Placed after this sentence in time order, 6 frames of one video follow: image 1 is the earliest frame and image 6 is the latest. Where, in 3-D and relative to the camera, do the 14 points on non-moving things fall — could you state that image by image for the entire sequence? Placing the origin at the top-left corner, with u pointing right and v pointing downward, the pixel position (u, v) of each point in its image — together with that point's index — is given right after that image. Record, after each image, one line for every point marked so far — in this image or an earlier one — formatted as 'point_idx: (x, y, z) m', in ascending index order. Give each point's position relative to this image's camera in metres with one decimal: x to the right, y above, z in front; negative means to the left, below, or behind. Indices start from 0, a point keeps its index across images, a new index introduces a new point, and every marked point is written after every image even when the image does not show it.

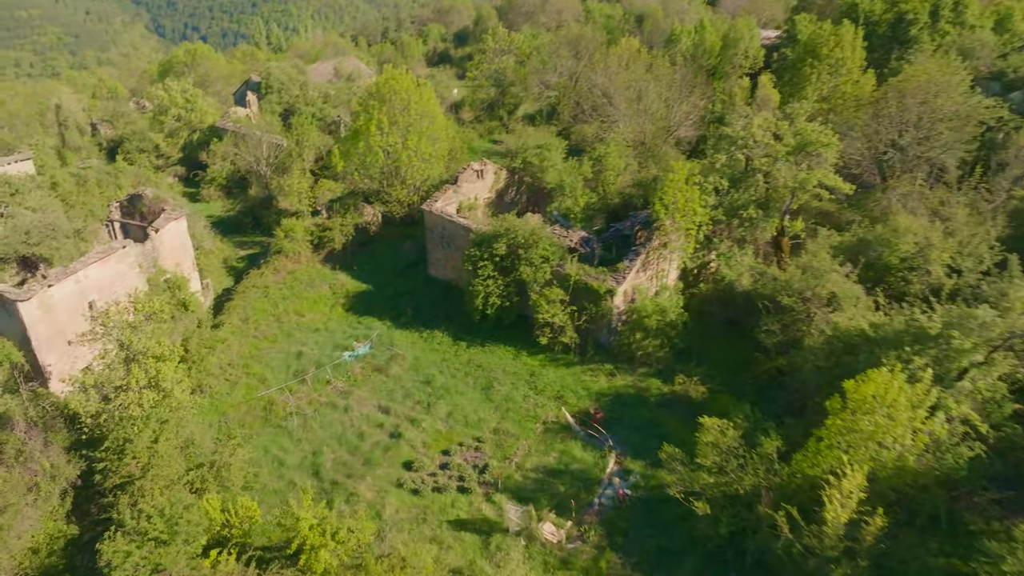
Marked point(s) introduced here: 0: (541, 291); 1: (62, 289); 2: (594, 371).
0: (+0.8, -0.1, +19.7) m
1: (-11.7, 0.0, +18.6) m
2: (+2.2, -2.2, +18.8) m
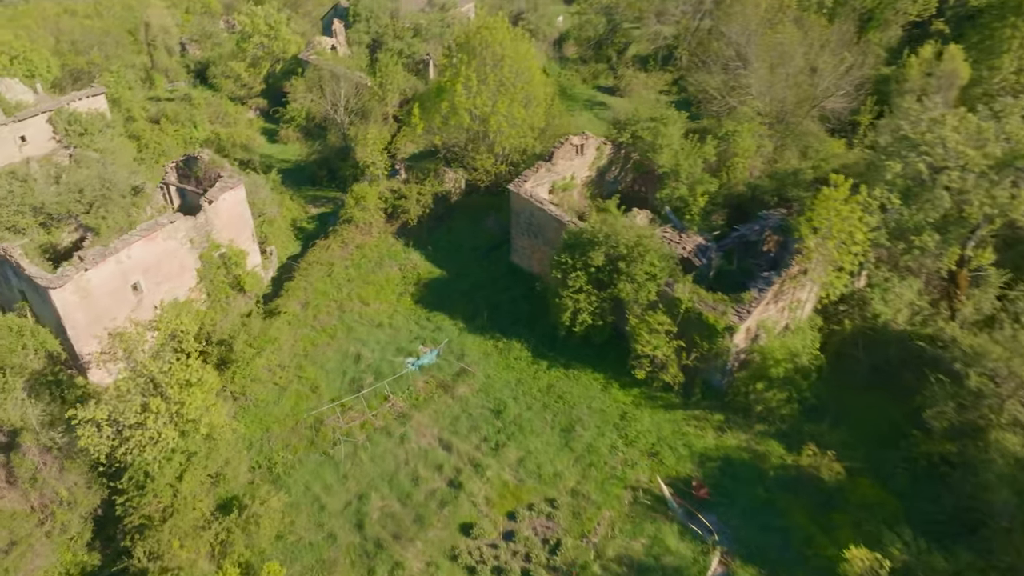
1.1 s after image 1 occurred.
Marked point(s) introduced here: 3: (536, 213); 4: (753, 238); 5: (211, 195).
0: (+3.0, -0.6, +16.2) m
1: (-9.6, +0.4, +16.6) m
2: (+4.1, -2.9, +15.4) m
3: (+0.7, +2.1, +19.6) m
4: (+6.2, +1.3, +18.2) m
5: (-8.0, +2.5, +19.1) m
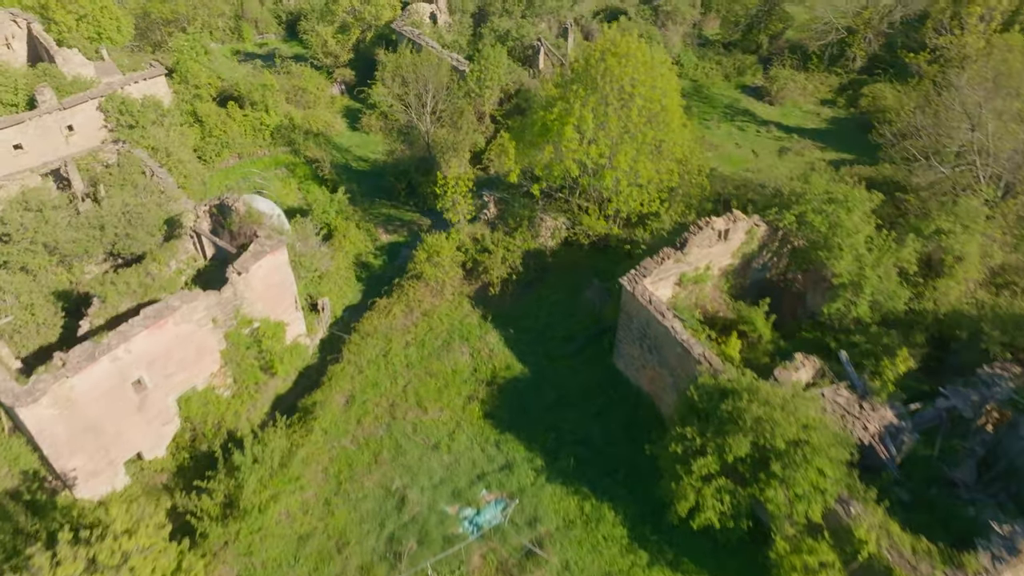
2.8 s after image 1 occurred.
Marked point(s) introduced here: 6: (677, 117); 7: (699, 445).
0: (+4.5, -4.0, +11.2) m
1: (-7.7, -1.6, +13.1) m
2: (+5.2, -6.4, +10.5) m
3: (+2.9, -0.7, +14.5) m
4: (+8.1, -2.3, +12.6) m
5: (-5.7, +0.5, +15.1) m
6: (+3.8, +4.0, +16.7) m
7: (+3.1, -2.6, +12.0) m
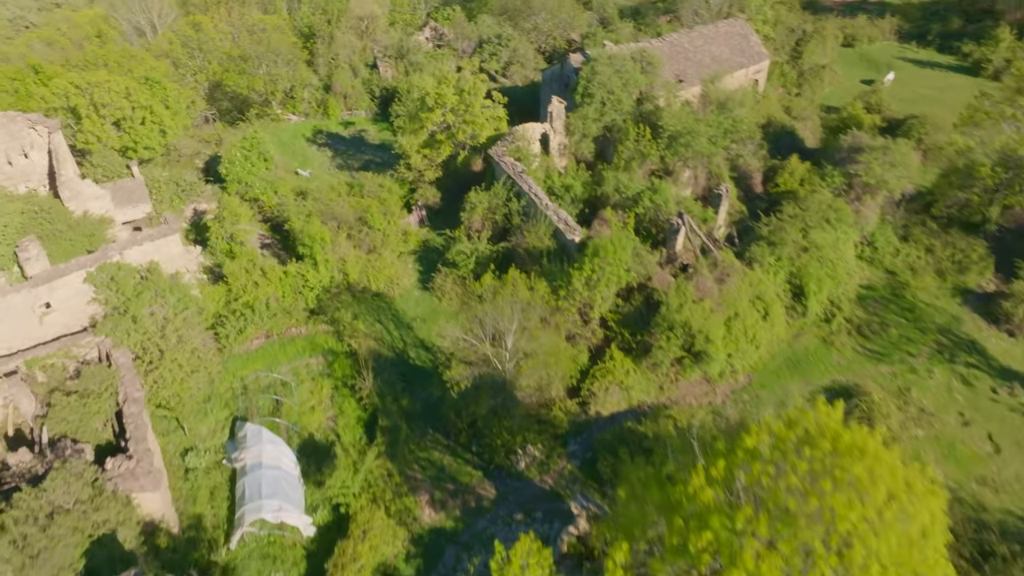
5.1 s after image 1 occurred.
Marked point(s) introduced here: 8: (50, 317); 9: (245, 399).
0: (+4.2, -11.5, +3.4) m
1: (-7.2, -7.8, +7.0) m
2: (+4.6, -14.0, +2.7) m
3: (+3.5, -8.2, +7.0) m
4: (+8.2, -10.3, +4.3) m
5: (-4.7, -5.9, +8.7) m
6: (+5.3, -3.6, +9.0) m
7: (+3.2, -10.0, +4.4) m
8: (-11.4, -0.7, +17.6) m
9: (-6.8, -2.8, +18.2) m
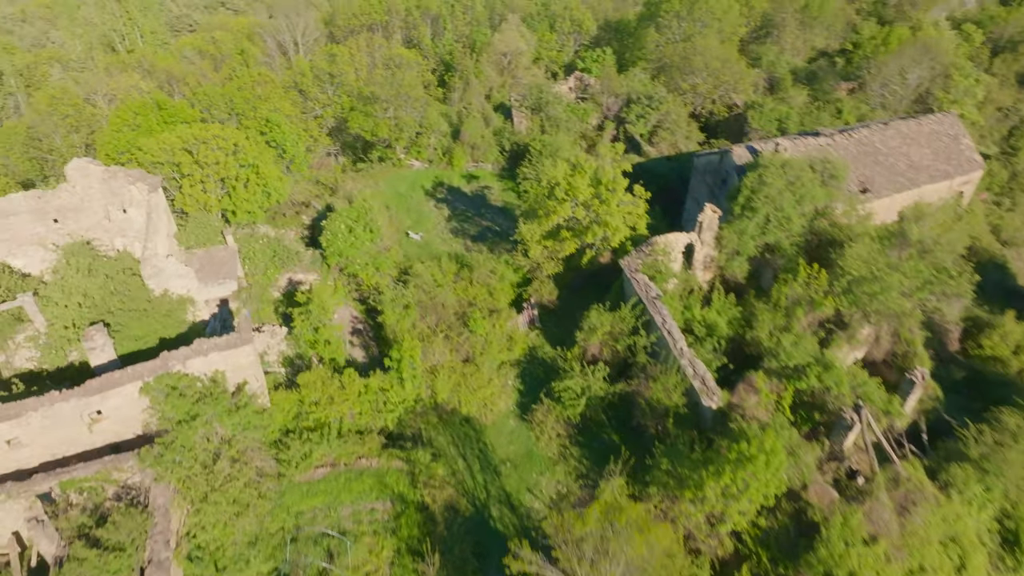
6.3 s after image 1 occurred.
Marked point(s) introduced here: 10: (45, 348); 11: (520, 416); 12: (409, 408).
0: (+2.5, -15.7, -0.7) m
1: (-7.7, -10.5, +4.6) m
2: (+2.4, -18.2, -1.5) m
3: (+2.8, -12.3, +2.9) m
4: (+6.6, -15.0, -0.5) m
5: (-4.7, -9.0, +5.9) m
6: (+5.5, -8.0, +4.5) m
7: (+1.8, -14.1, +0.4) m
8: (-9.1, -3.0, +15.7) m
9: (-4.8, -5.8, +15.6) m
10: (-11.5, -1.5, +17.6) m
11: (+0.1, -3.6, +19.5) m
12: (-2.7, -3.2, +18.6) m
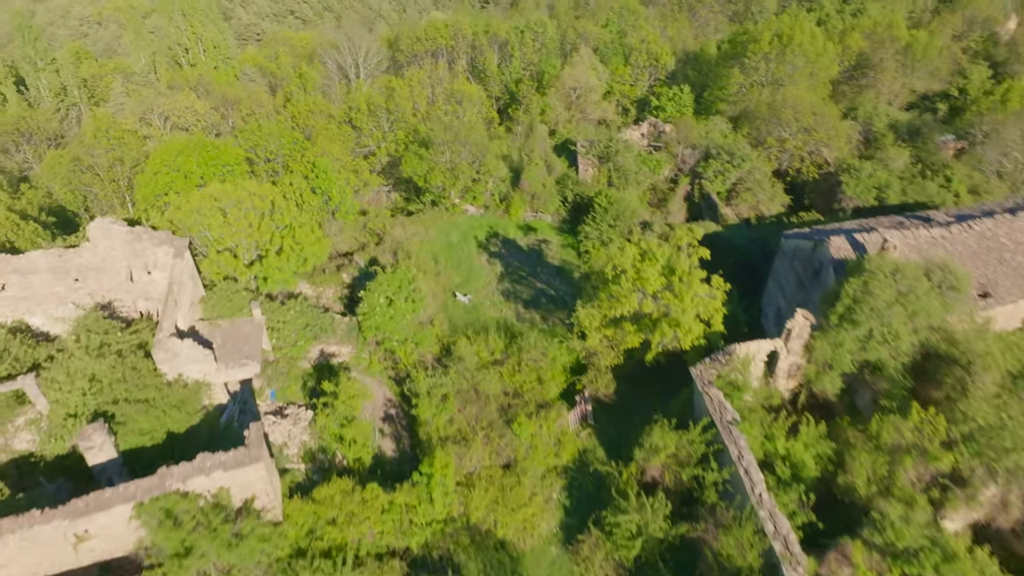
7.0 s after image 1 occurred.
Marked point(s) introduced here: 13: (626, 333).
0: (+1.2, -18.3, -3.3) m
1: (-8.2, -12.5, +2.7) m
2: (+0.8, -20.8, -4.1) m
3: (+2.0, -15.0, +0.2) m
4: (+5.3, -17.9, -3.4) m
5: (-5.0, -11.2, +3.7) m
6: (+5.1, -10.9, +1.6) m
7: (+0.7, -16.7, -2.1) m
8: (-8.3, -5.0, +13.9) m
9: (-4.2, -8.0, +13.5) m
10: (-10.5, -3.3, +16.0) m
11: (+1.1, -6.2, +17.0) m
12: (-1.8, -5.6, +16.3) m
13: (+3.3, -1.1, +20.1) m
